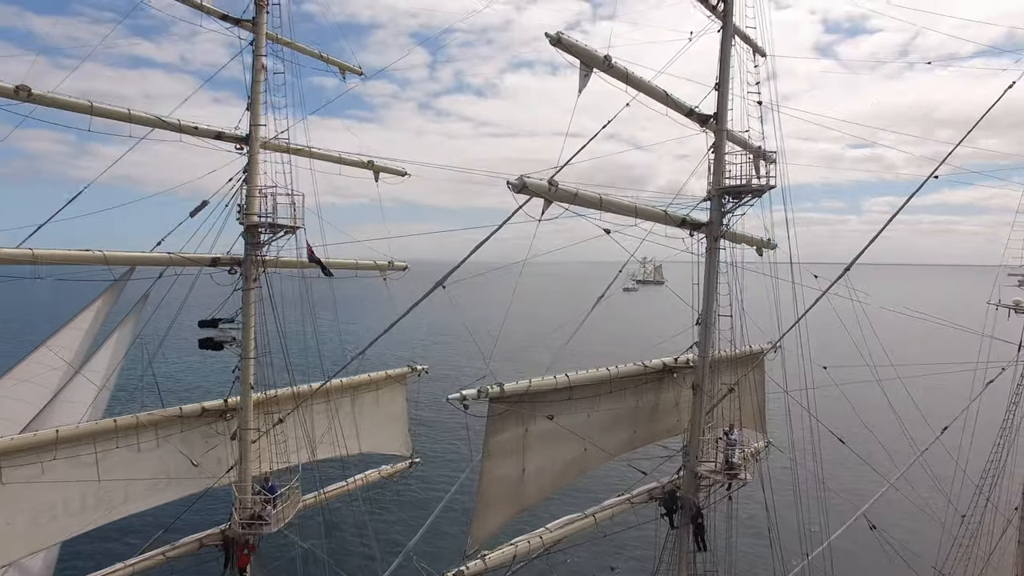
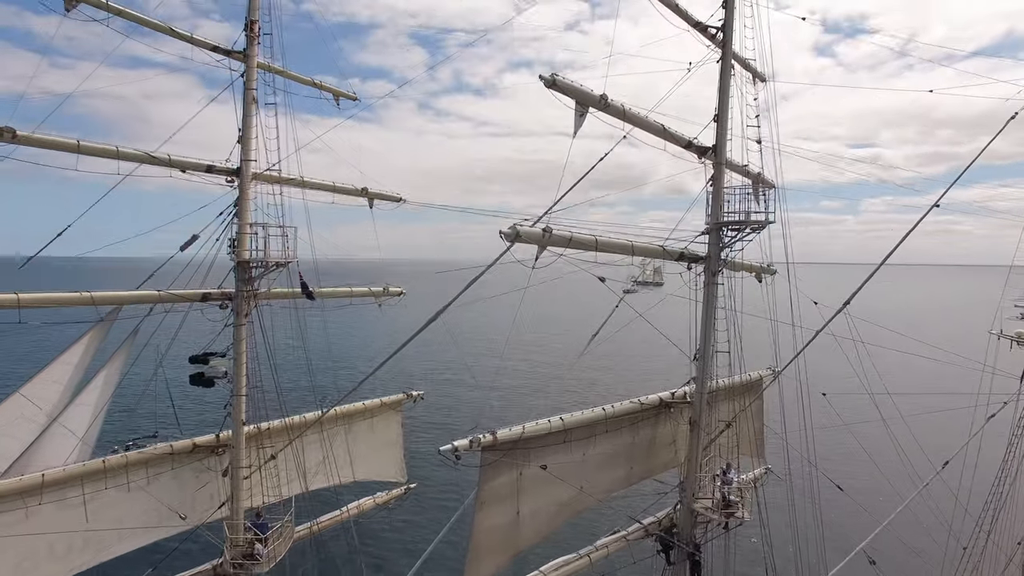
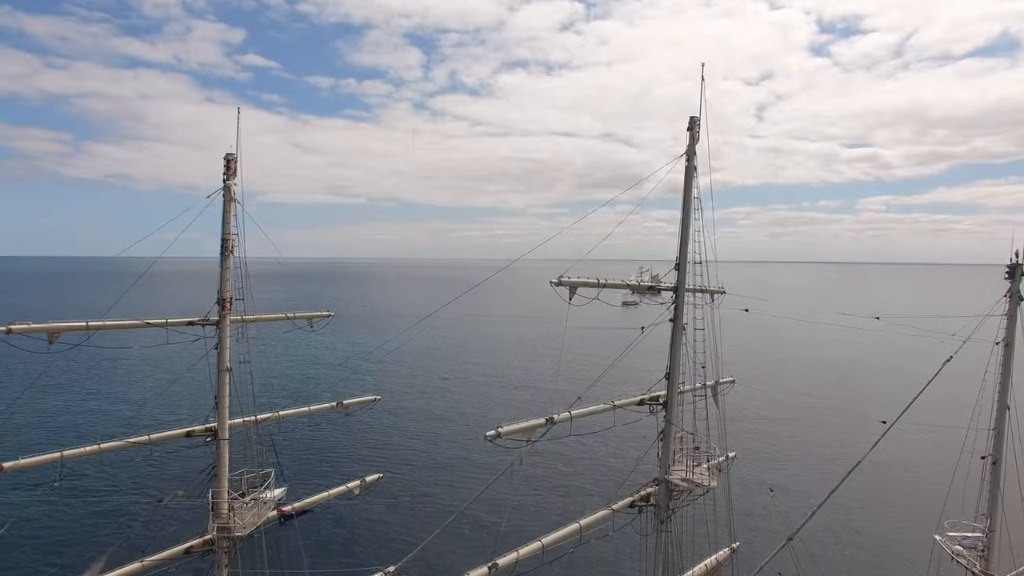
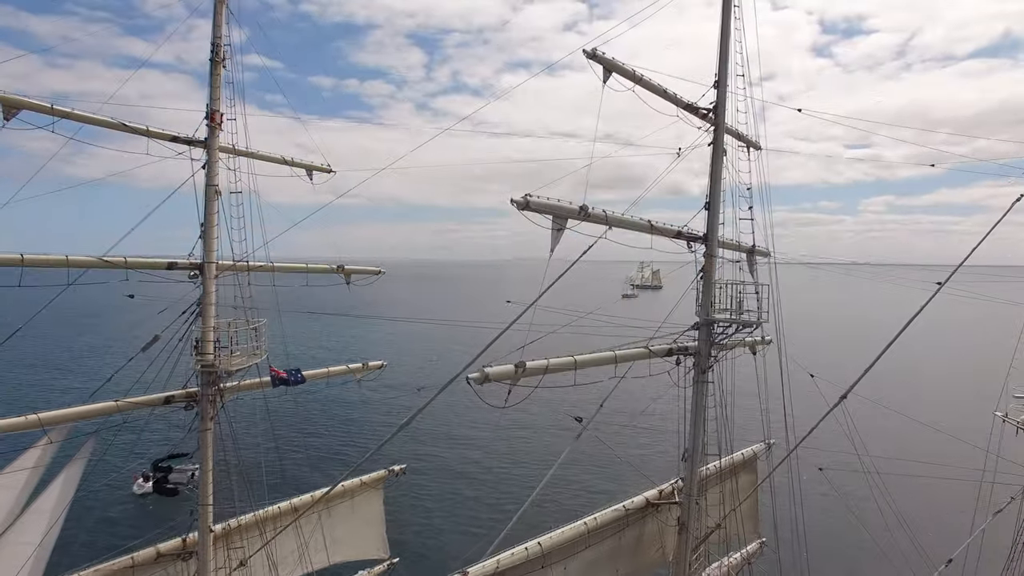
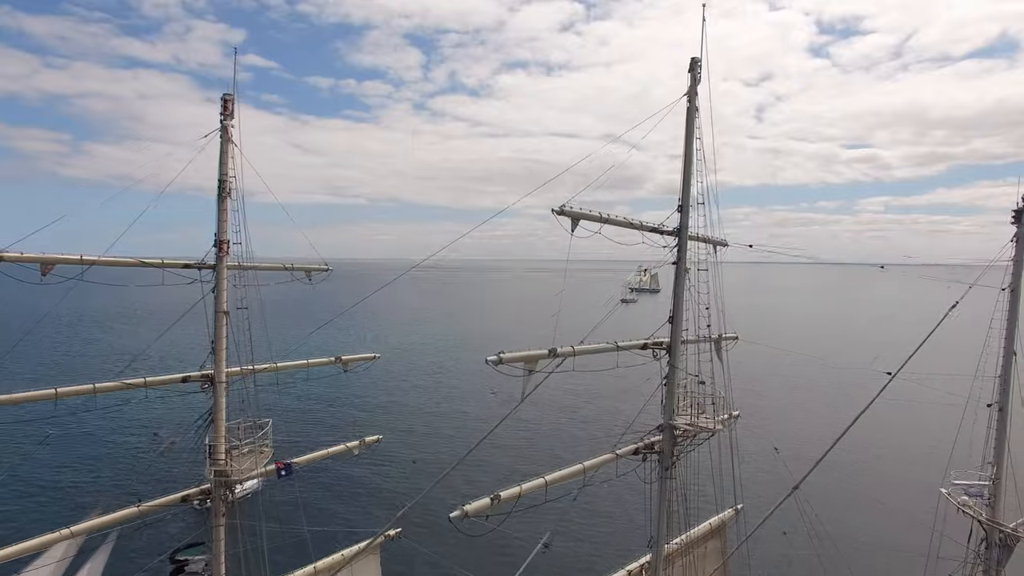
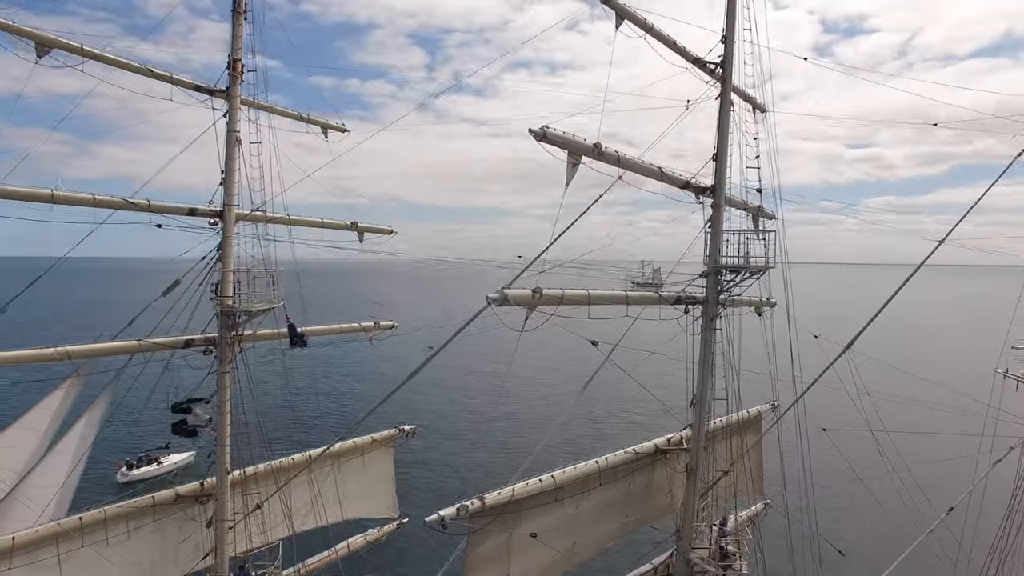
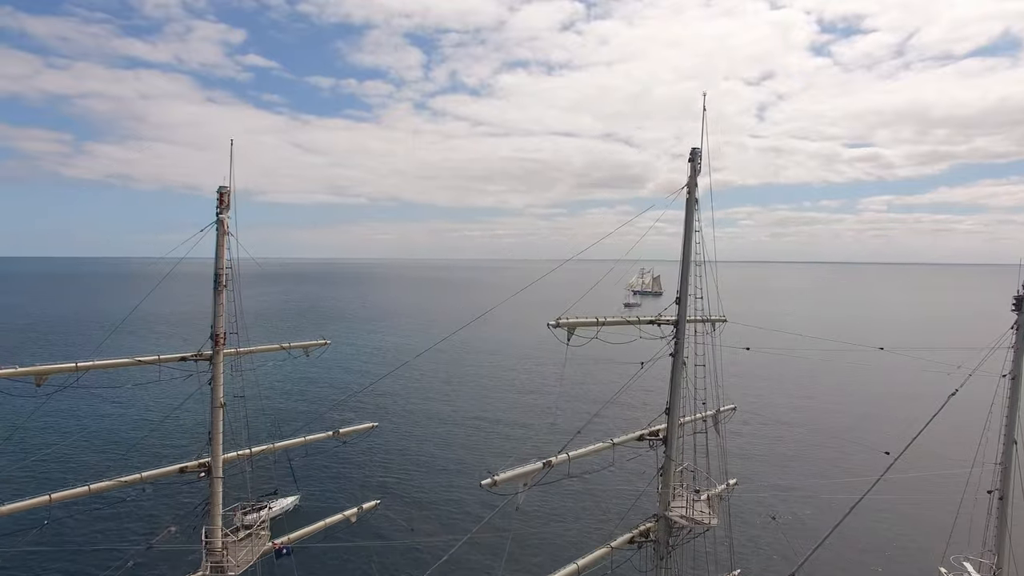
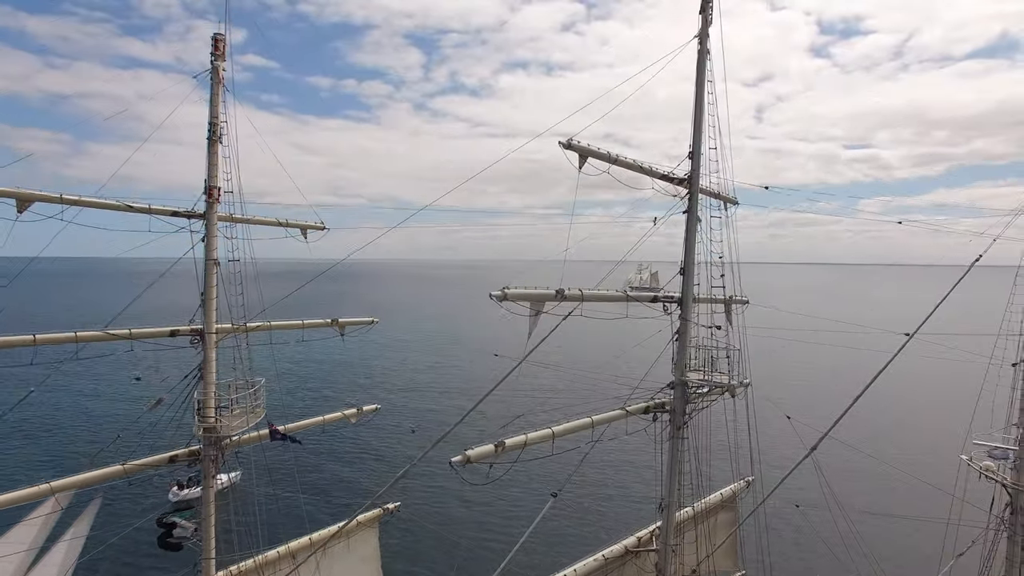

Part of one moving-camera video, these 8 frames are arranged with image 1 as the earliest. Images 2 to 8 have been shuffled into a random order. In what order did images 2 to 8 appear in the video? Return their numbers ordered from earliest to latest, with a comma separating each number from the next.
2, 6, 4, 8, 5, 3, 7
